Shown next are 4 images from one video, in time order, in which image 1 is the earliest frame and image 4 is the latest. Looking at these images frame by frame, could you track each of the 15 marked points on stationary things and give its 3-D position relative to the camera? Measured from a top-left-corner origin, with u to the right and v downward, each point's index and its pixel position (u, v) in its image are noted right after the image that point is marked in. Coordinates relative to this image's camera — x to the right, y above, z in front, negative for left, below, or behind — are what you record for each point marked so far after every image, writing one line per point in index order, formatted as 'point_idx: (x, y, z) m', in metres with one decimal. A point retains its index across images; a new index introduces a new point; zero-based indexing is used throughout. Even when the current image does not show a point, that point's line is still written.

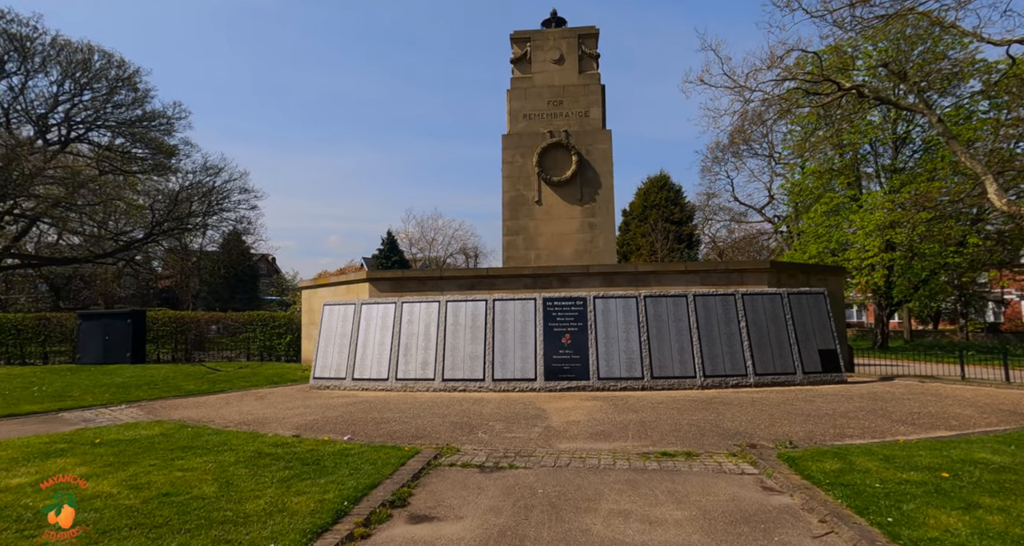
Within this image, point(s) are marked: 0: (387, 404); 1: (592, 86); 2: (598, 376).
0: (-2.4, -2.5, +9.7) m
1: (+3.0, +6.9, +18.7) m
2: (+1.8, -2.2, +10.5) m
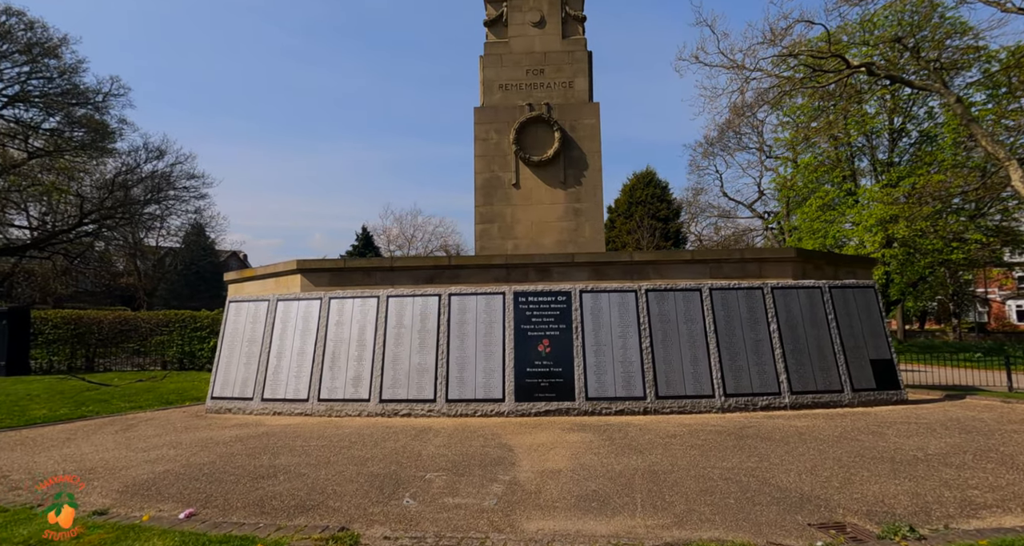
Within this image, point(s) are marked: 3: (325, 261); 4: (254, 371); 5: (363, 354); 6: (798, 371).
0: (-3.0, -2.3, +7.0) m
1: (+2.1, +7.1, +16.2) m
2: (+1.2, -1.9, +7.9) m
3: (-4.0, +0.2, +10.9) m
4: (-4.4, -1.7, +8.6) m
5: (-2.5, -1.4, +8.4) m
6: (+4.6, -1.6, +8.0) m
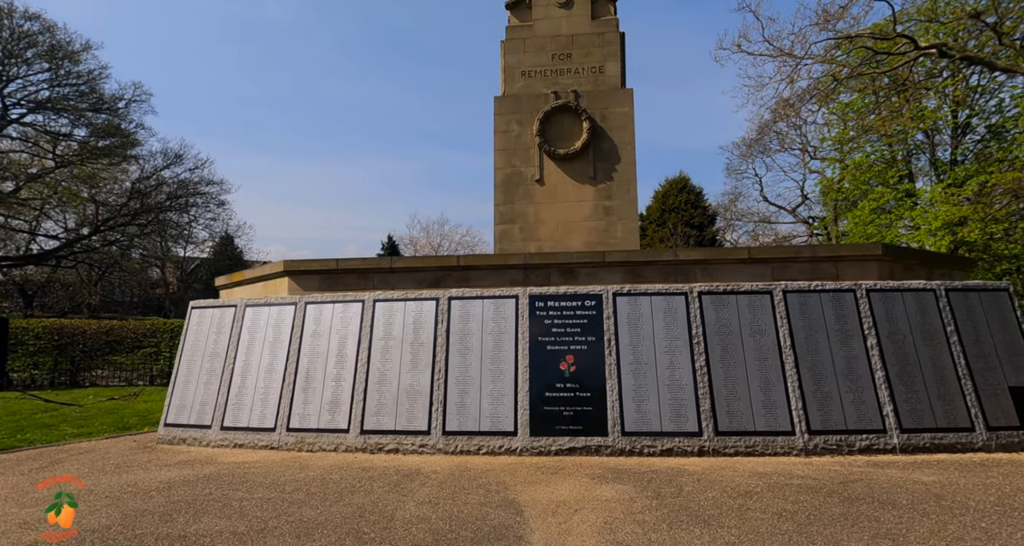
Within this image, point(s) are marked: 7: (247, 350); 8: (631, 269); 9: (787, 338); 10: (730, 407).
0: (-2.9, -2.2, +5.4) m
1: (+2.8, +7.0, +14.5) m
2: (+1.3, -1.9, +6.1) m
3: (-3.7, +0.2, +9.4) m
4: (-4.2, -1.7, +7.1) m
5: (-2.3, -1.4, +6.8) m
6: (+4.8, -1.5, +6.0) m
7: (-3.8, -1.1, +7.2) m
8: (+2.1, +0.1, +8.9) m
9: (+3.5, -0.8, +6.3) m
10: (+2.7, -1.6, +6.1) m
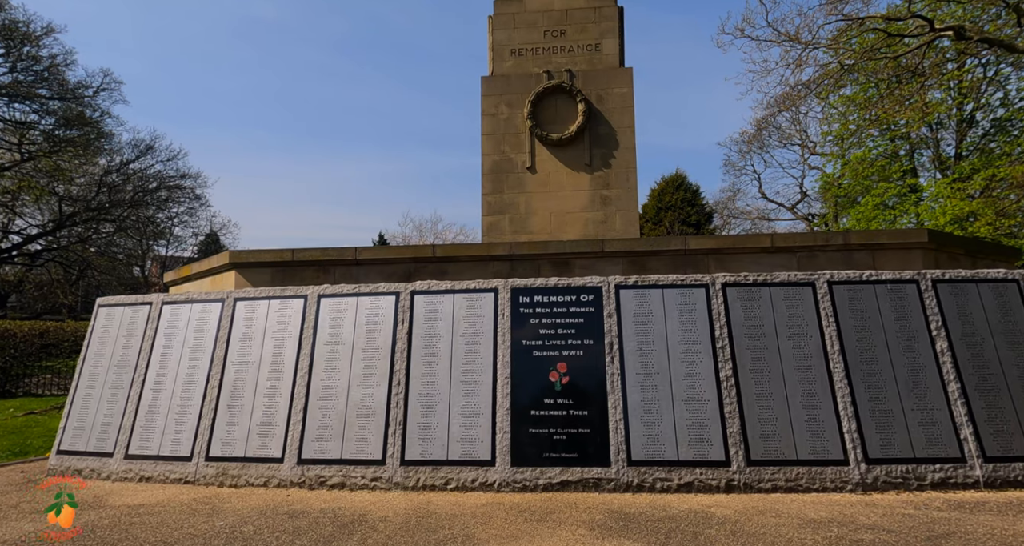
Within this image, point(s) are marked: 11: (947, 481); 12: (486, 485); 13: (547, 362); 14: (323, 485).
0: (-3.1, -2.1, +4.0) m
1: (+2.5, +7.1, +13.2) m
2: (+1.1, -1.8, +4.8) m
3: (-3.9, +0.3, +8.1) m
4: (-4.5, -1.5, +5.7) m
5: (-2.5, -1.2, +5.4) m
6: (+4.5, -1.4, +4.7) m
7: (-4.1, -1.0, +5.8) m
8: (+1.9, +0.2, +7.6) m
9: (+3.2, -0.7, +5.0) m
10: (+2.4, -1.5, +4.8) m
11: (+3.9, -1.9, +4.5) m
12: (-0.3, -2.0, +4.8) m
13: (+0.4, -0.9, +5.2) m
14: (-1.9, -2.1, +5.0) m
